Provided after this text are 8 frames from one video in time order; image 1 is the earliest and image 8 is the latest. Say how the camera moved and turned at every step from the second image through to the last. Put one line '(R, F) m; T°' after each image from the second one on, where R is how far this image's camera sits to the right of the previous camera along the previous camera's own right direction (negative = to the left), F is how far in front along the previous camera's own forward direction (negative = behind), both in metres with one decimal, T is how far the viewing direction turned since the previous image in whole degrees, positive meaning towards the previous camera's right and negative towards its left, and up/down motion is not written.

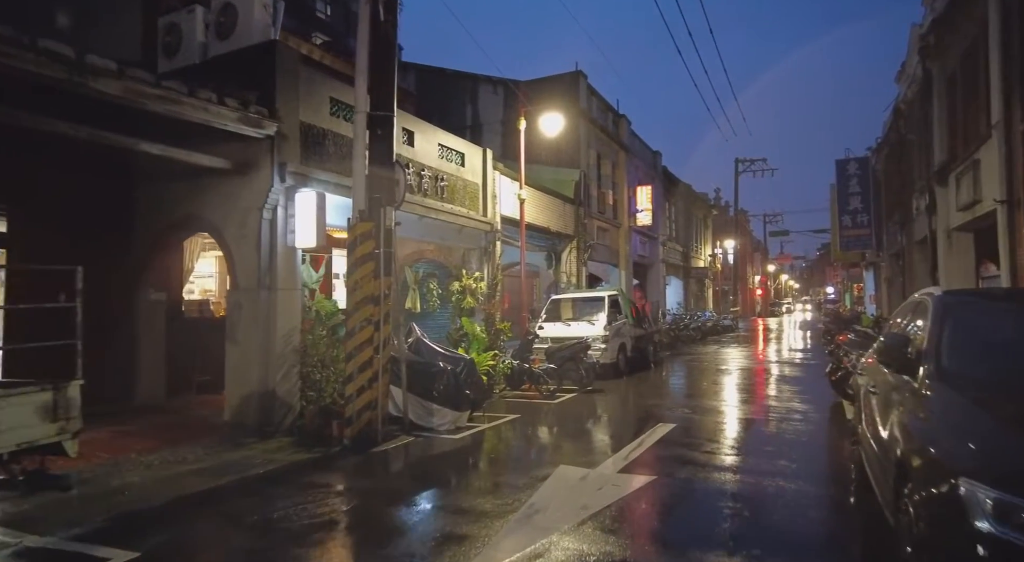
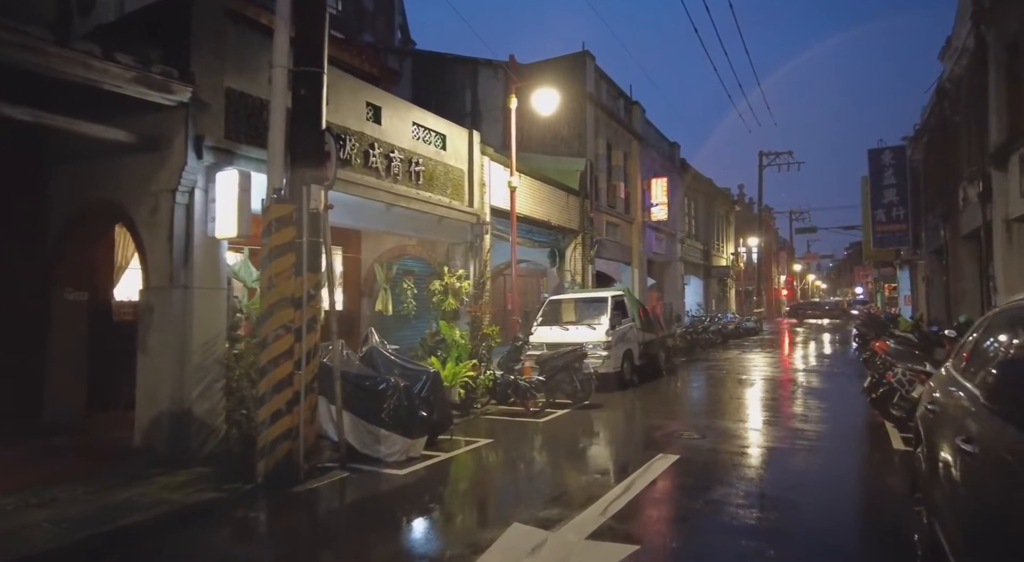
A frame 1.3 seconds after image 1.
(+0.6, +1.8) m; -2°
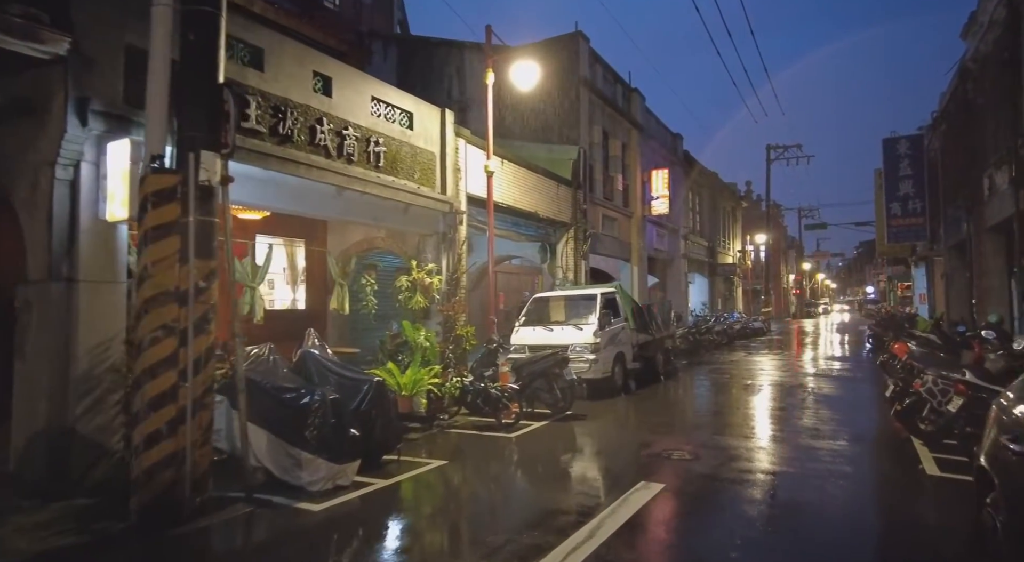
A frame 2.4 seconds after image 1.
(+0.5, +1.4) m; -1°
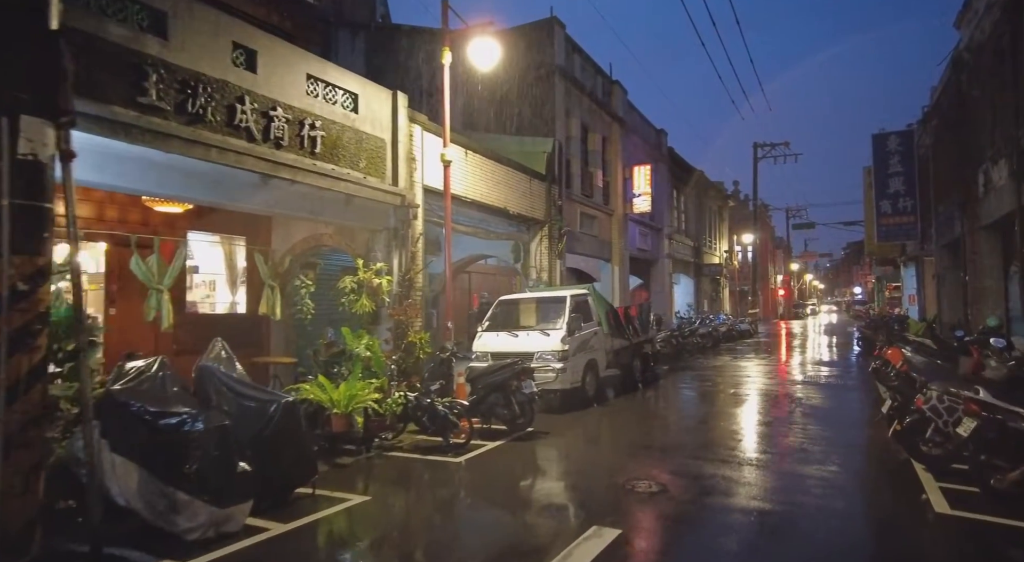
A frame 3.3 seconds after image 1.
(+0.5, +1.1) m; +1°
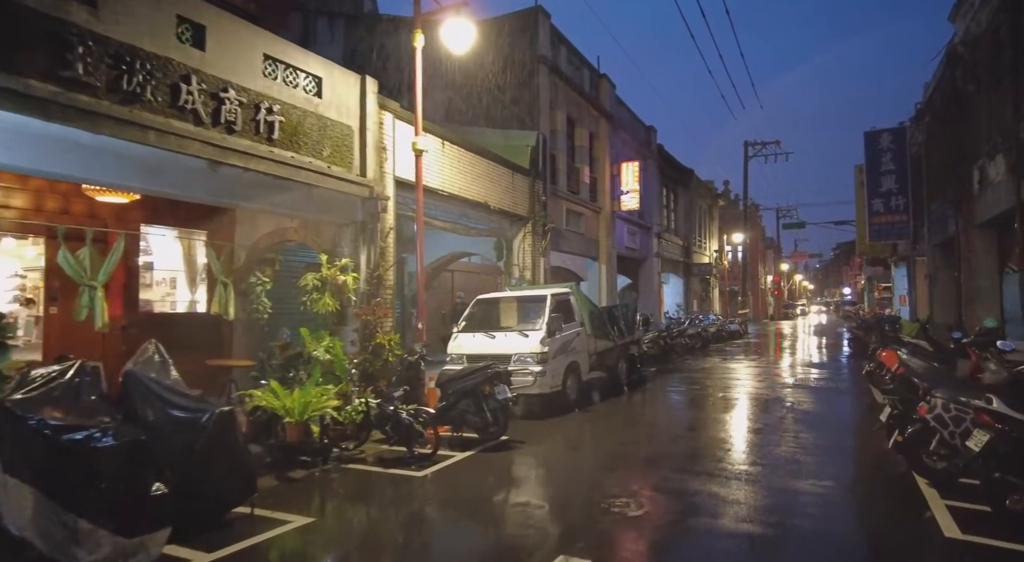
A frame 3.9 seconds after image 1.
(+0.2, +0.7) m; +1°
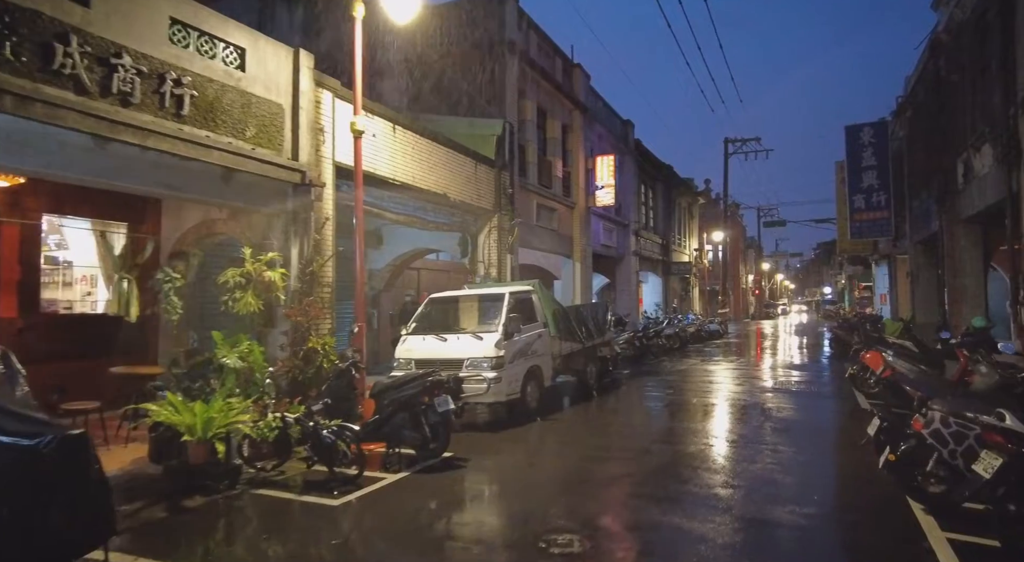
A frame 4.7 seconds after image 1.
(+0.4, +1.0) m; +1°
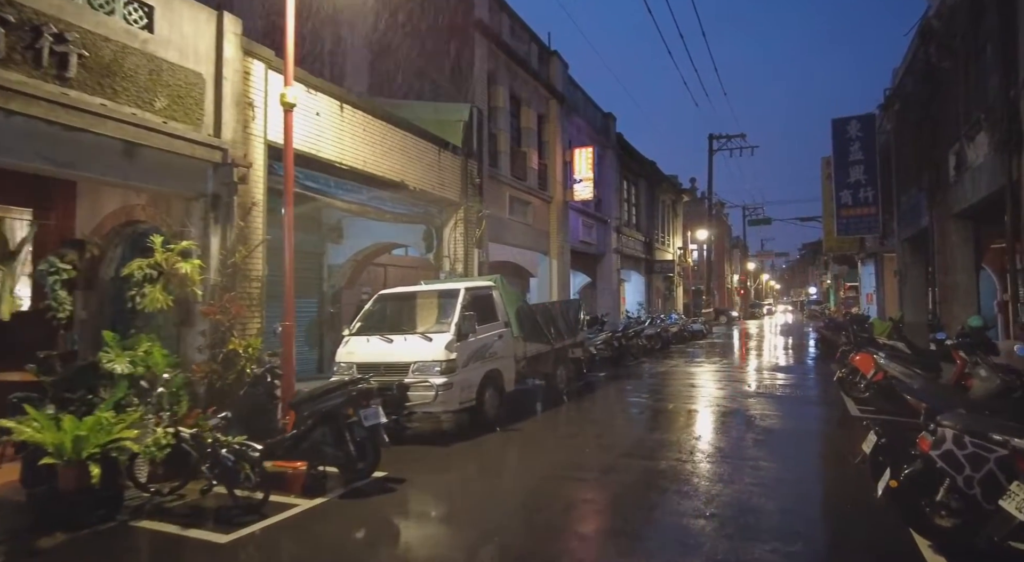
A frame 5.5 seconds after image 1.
(+0.4, +1.0) m; +1°
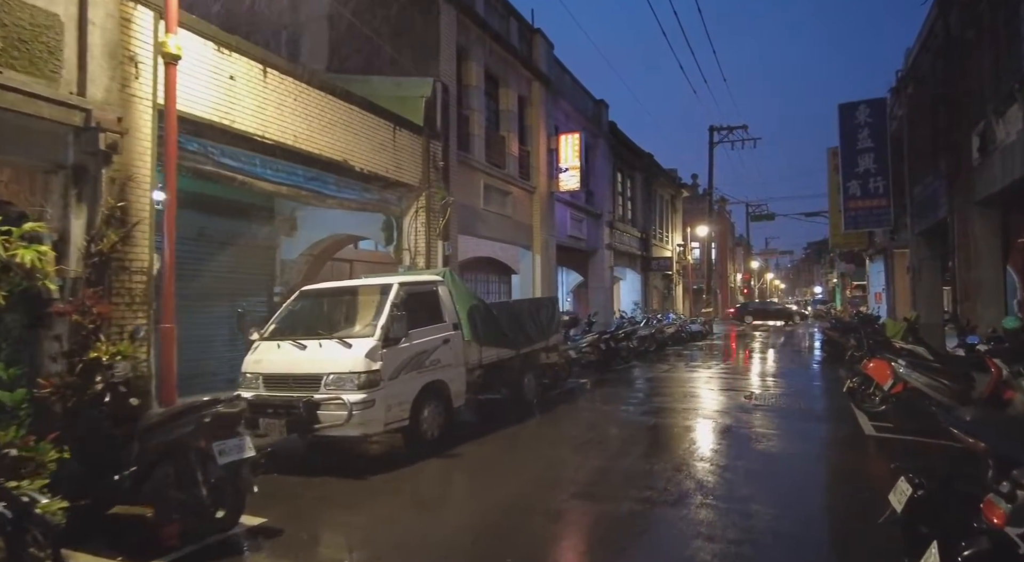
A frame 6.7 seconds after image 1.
(+0.7, +1.6) m; 0°
